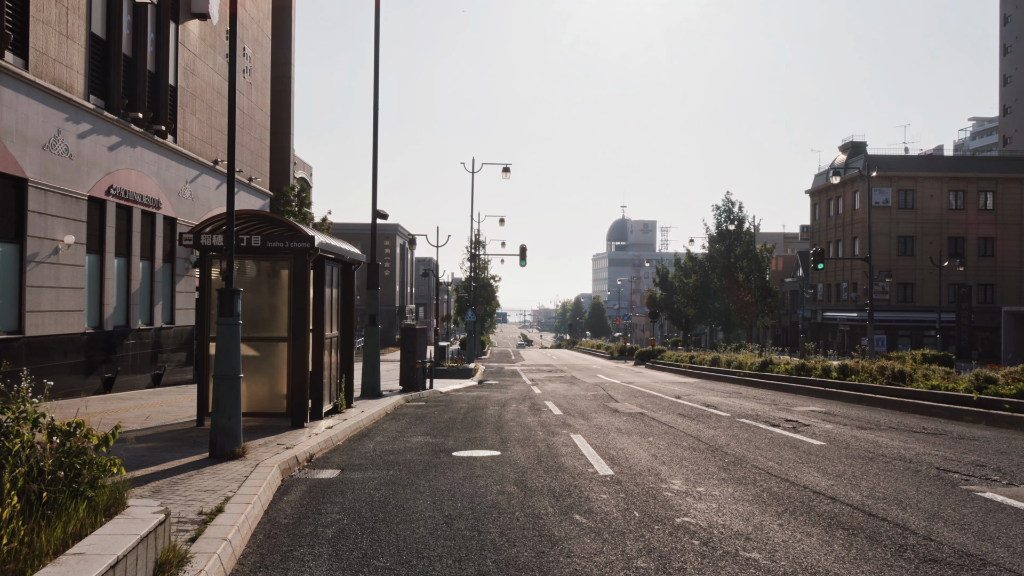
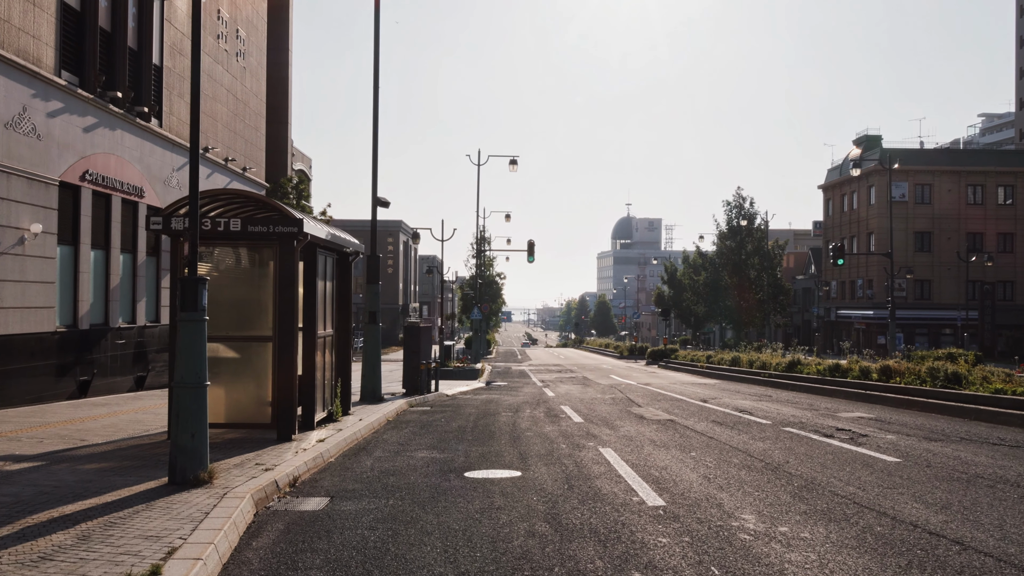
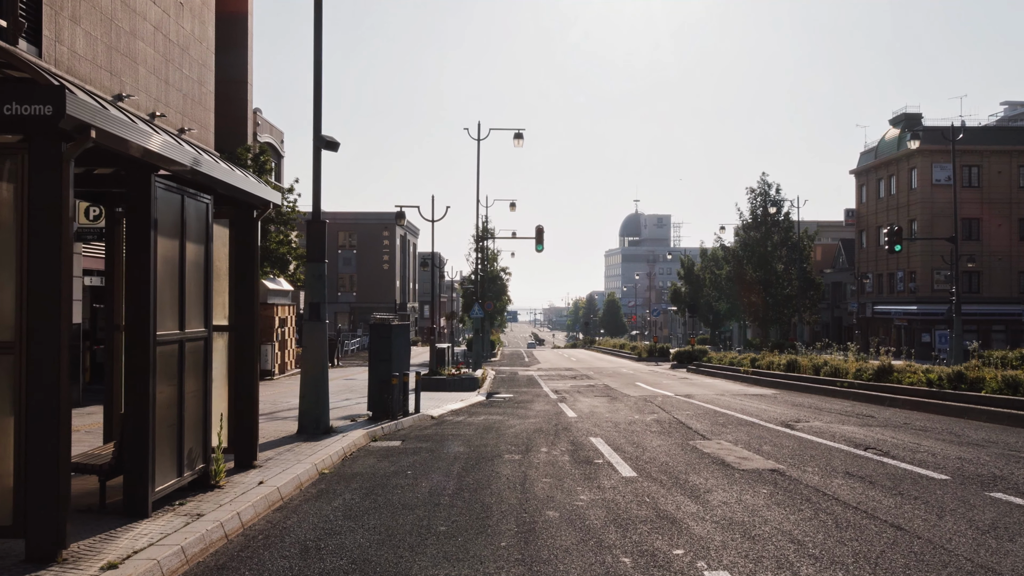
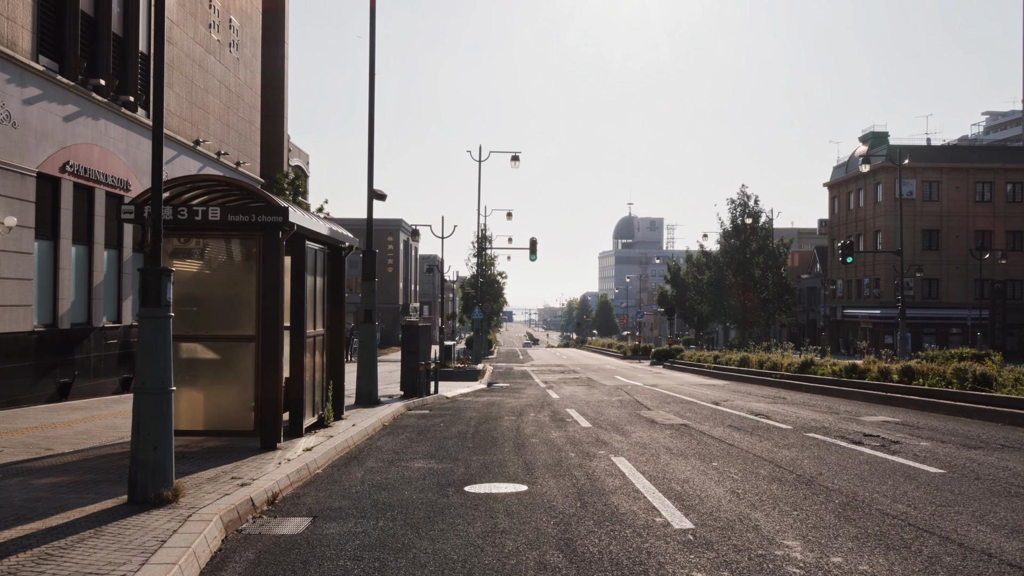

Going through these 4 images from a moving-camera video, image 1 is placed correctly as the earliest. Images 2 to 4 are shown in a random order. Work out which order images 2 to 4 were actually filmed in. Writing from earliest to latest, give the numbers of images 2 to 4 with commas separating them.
2, 4, 3
